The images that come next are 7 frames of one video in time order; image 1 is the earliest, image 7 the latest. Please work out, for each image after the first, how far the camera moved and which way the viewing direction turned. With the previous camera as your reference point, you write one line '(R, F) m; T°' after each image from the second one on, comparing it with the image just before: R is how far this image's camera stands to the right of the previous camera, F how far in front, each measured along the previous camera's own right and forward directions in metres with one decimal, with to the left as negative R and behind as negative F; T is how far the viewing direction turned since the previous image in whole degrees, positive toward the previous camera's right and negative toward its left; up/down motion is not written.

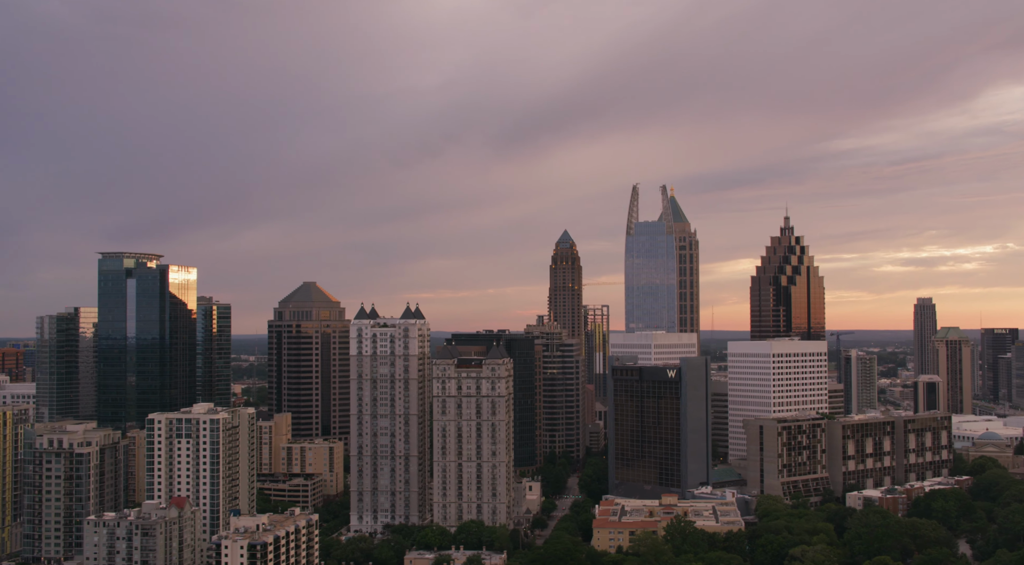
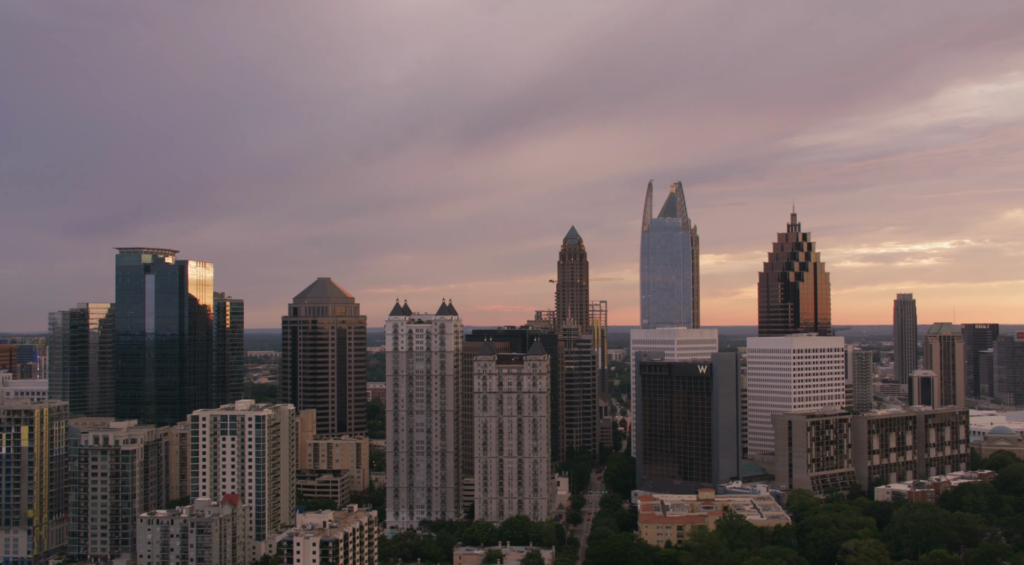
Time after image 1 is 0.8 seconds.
(-6.7, +0.1) m; +1°
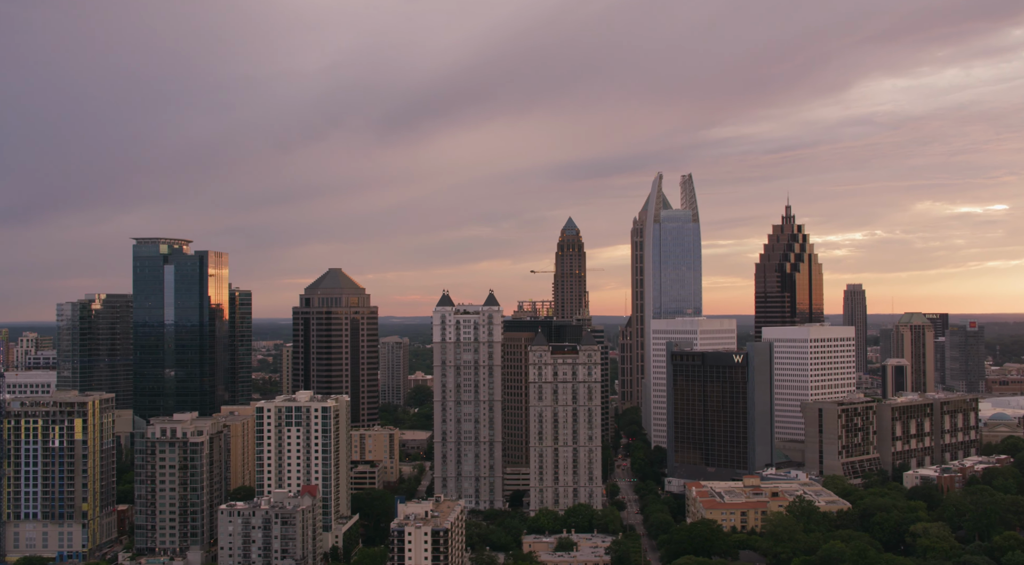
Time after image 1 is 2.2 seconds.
(-11.5, -0.4) m; +3°
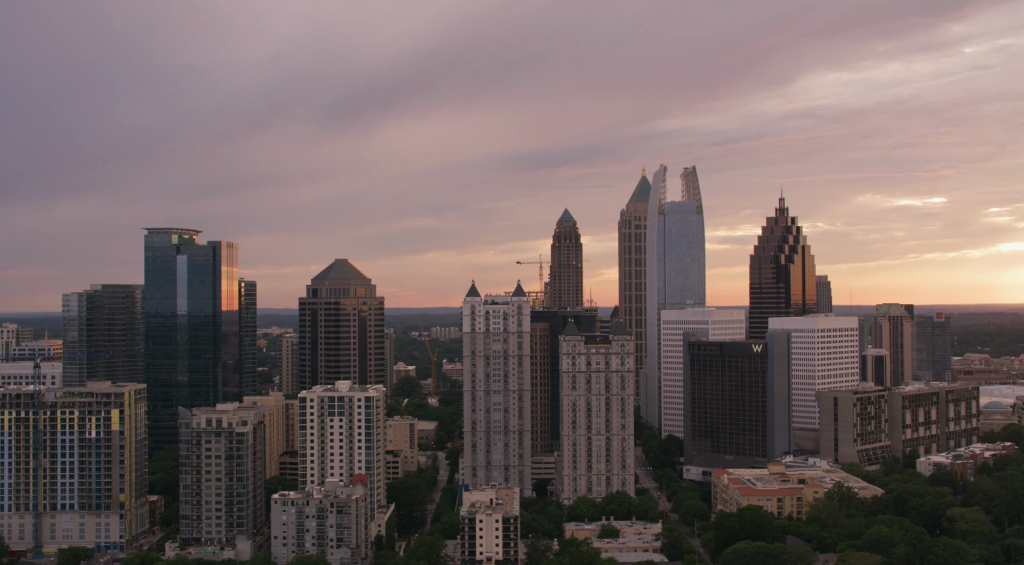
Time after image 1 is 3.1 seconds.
(-7.6, -0.7) m; +2°
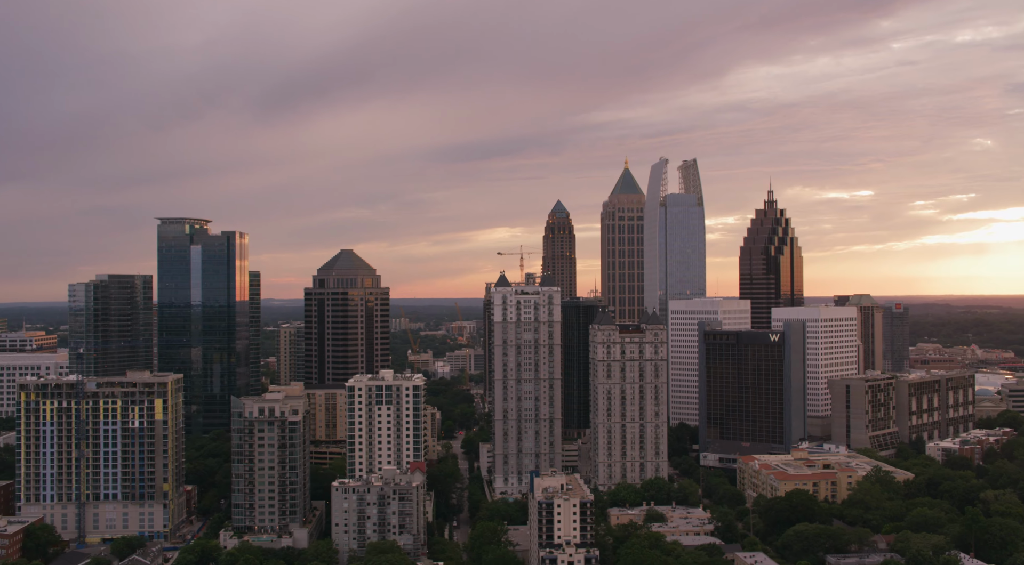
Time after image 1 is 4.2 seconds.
(-9.0, -1.3) m; +2°
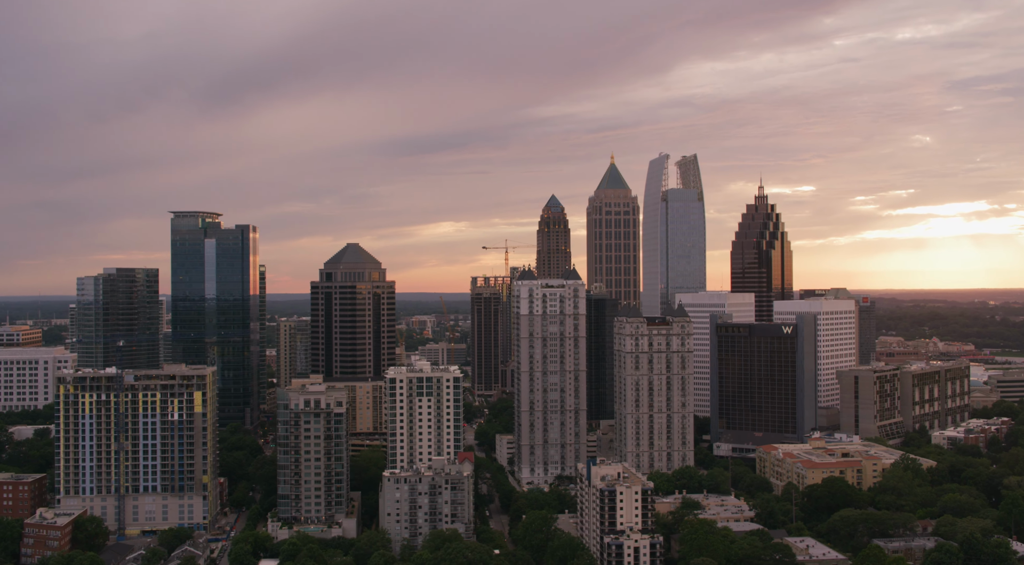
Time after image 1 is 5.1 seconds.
(-7.6, -1.6) m; +2°
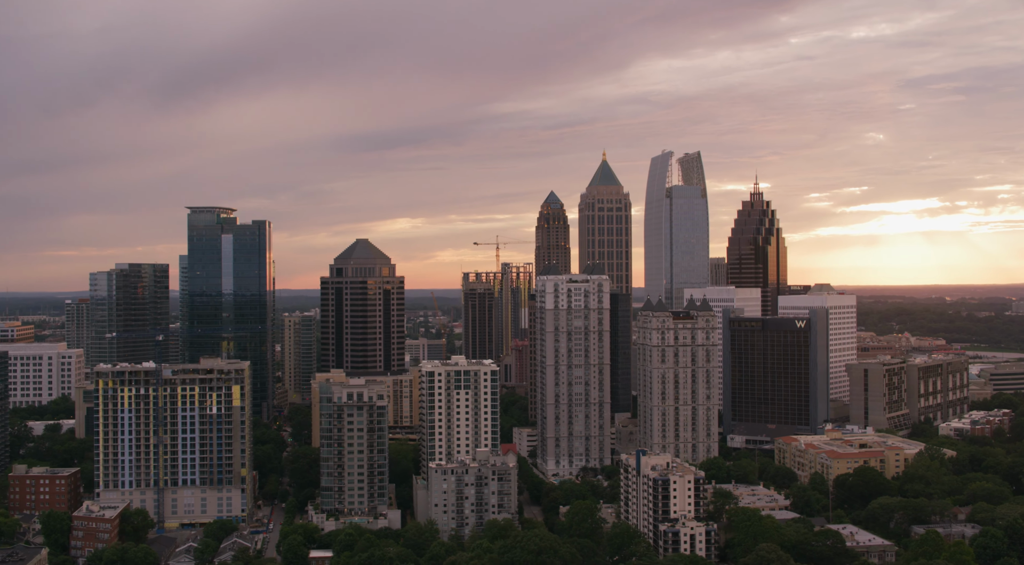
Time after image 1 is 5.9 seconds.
(-6.6, -1.6) m; +1°
